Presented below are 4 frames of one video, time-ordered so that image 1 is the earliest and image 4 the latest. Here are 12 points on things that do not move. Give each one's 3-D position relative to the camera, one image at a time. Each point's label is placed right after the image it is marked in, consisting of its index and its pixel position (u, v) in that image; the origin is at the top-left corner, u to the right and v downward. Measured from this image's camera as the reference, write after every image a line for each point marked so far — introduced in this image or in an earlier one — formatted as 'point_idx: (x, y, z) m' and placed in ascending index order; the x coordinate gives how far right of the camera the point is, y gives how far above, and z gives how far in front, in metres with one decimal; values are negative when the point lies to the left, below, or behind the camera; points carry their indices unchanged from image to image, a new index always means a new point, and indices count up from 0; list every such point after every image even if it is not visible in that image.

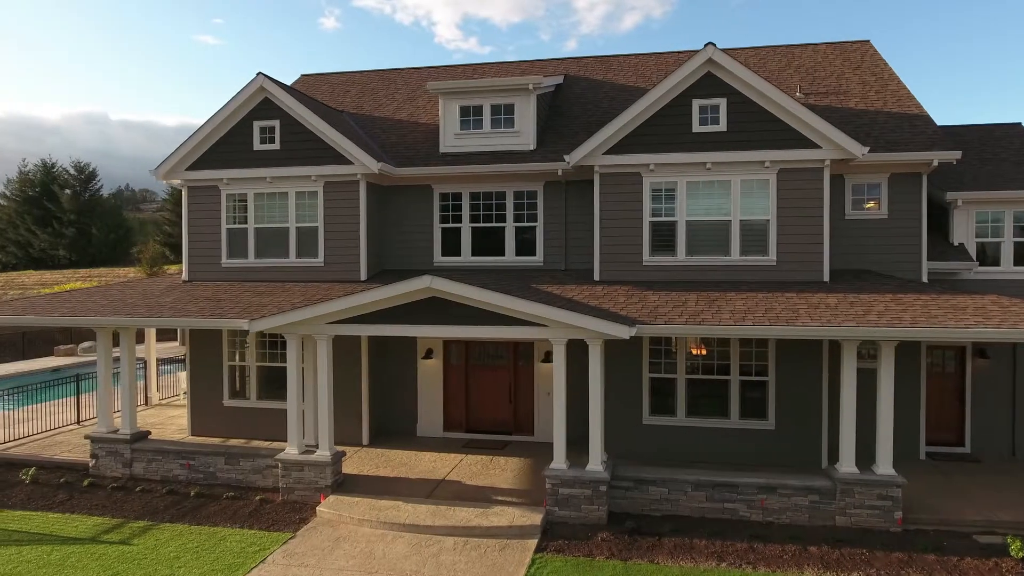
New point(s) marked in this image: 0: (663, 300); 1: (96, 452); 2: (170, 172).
0: (+2.6, -0.2, +10.4) m
1: (-8.0, -3.2, +11.6) m
2: (-7.5, +2.5, +13.2) m
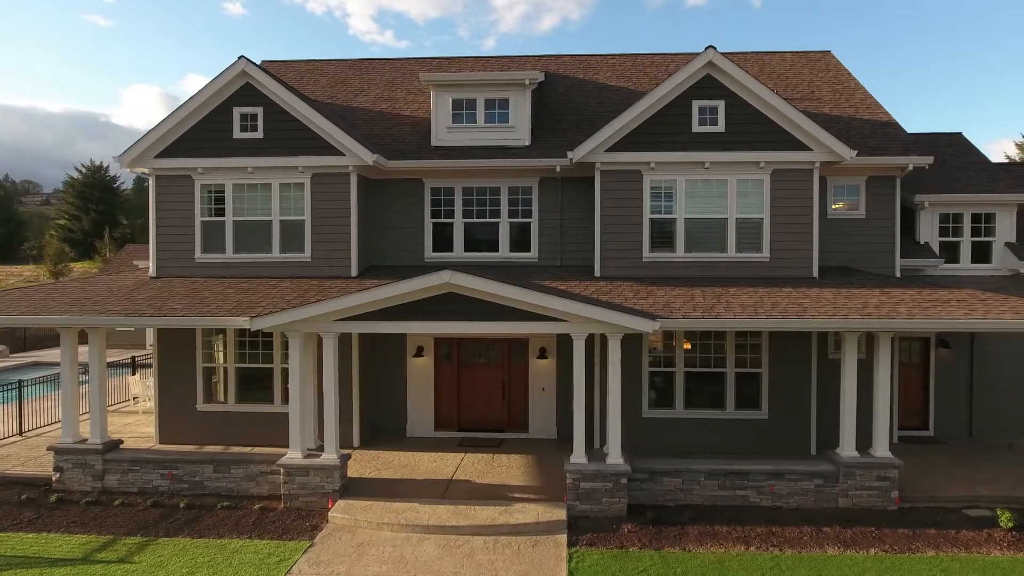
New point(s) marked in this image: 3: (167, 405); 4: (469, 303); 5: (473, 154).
0: (+2.8, -0.1, +10.6) m
1: (-7.9, -3.1, +10.6) m
2: (-7.6, +2.6, +12.2) m
3: (-7.2, -2.4, +12.6) m
4: (-0.7, -0.2, +9.7) m
5: (-0.8, +2.8, +12.7) m
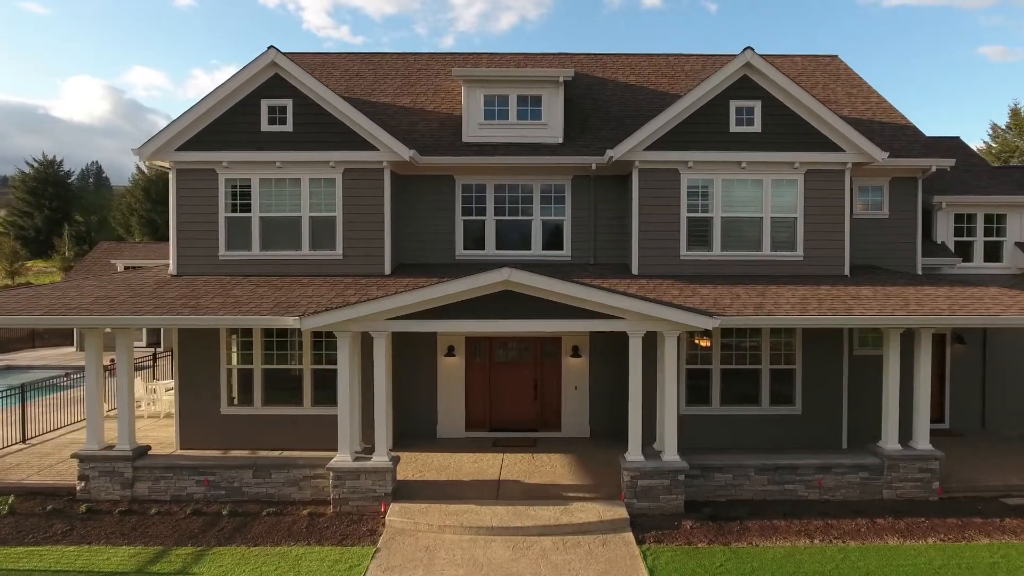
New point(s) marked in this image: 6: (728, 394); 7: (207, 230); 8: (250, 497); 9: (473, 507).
0: (+3.6, -0.1, +10.7) m
1: (-7.1, -3.1, +10.0) m
2: (-6.9, +2.6, +11.7) m
3: (-6.5, -2.4, +12.0) m
4: (+0.2, -0.2, +9.6) m
5: (-0.1, +2.9, +12.5) m
6: (+4.3, -2.1, +11.9) m
7: (-6.1, +1.2, +12.0) m
8: (-4.3, -3.5, +10.0) m
9: (-0.6, -3.4, +9.2) m
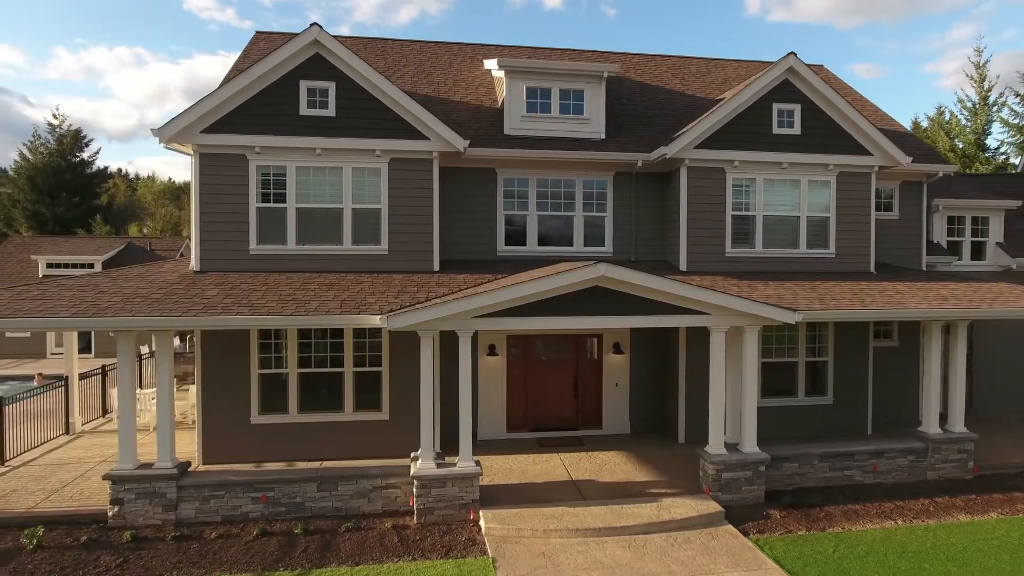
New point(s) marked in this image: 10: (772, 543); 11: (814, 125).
0: (+4.8, 0.0, +11.1) m
1: (-5.7, -3.0, +8.8) m
2: (-5.8, +2.6, +10.4) m
3: (-5.4, -2.4, +10.9) m
4: (+1.5, -0.2, +9.5) m
5: (+0.8, +2.9, +12.3) m
6: (+5.2, -2.0, +12.4) m
7: (-5.0, +1.2, +10.9) m
8: (-3.0, -3.4, +9.2) m
9: (+0.8, -3.3, +9.0) m
10: (+3.5, -3.5, +8.3) m
11: (+6.1, +3.3, +12.2) m
